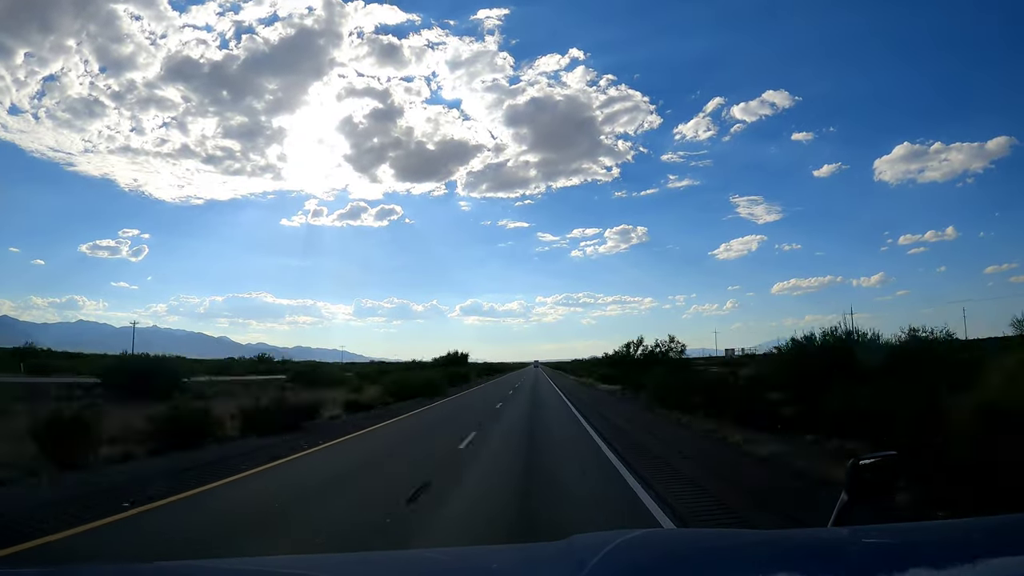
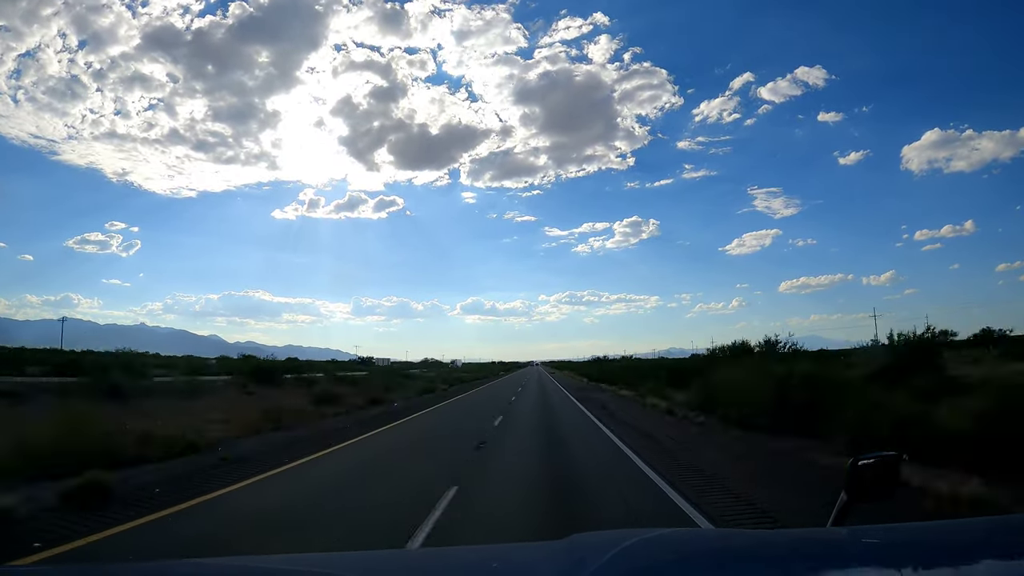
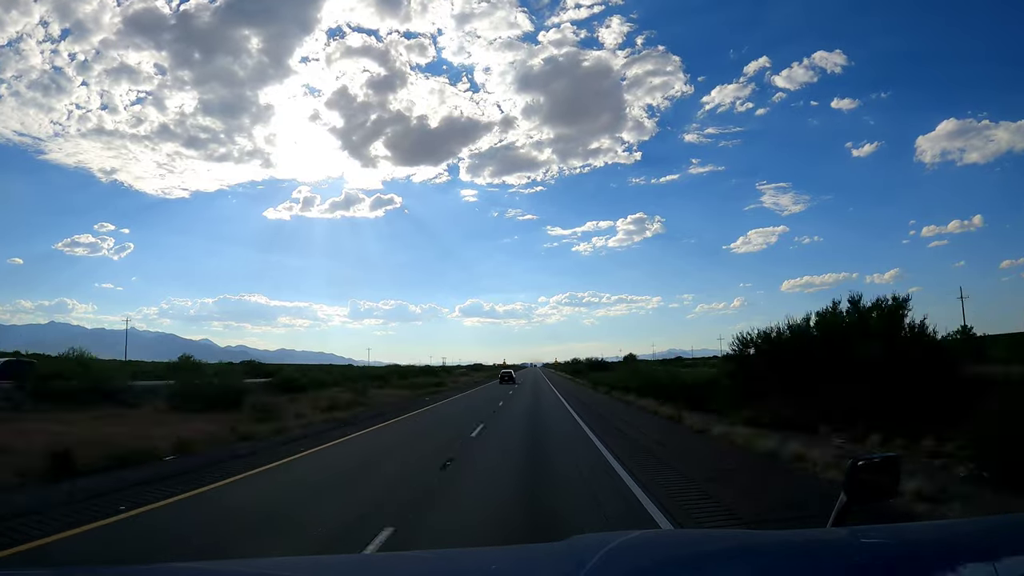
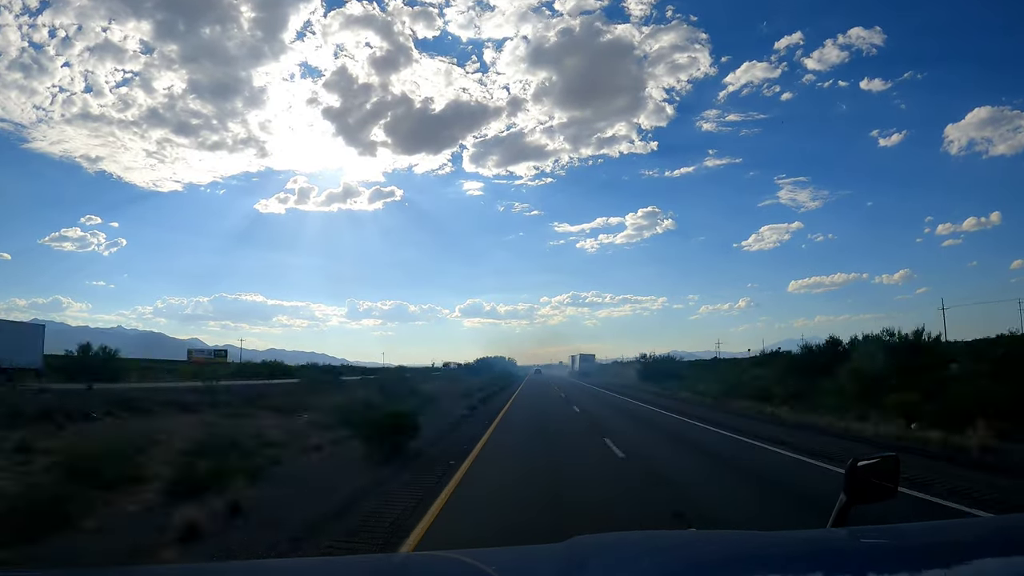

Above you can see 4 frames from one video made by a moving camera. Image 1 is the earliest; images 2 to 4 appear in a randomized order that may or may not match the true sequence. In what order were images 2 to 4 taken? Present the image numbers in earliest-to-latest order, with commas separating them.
2, 3, 4
